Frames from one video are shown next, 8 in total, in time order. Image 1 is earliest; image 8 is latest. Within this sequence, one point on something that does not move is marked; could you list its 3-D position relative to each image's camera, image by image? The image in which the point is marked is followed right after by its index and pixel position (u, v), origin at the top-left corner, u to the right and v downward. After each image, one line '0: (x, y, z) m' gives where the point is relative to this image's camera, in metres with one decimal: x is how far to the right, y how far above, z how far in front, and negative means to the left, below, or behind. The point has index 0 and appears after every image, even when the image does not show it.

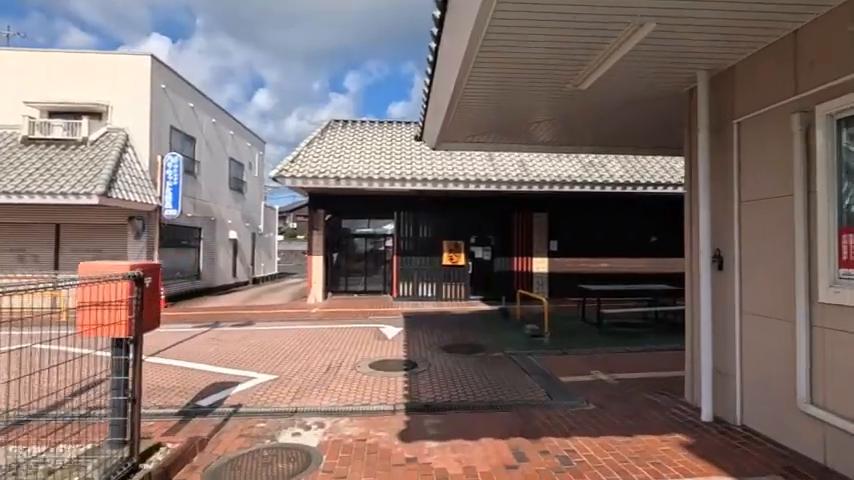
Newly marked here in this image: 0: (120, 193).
0: (-10.0, +1.5, +14.1) m
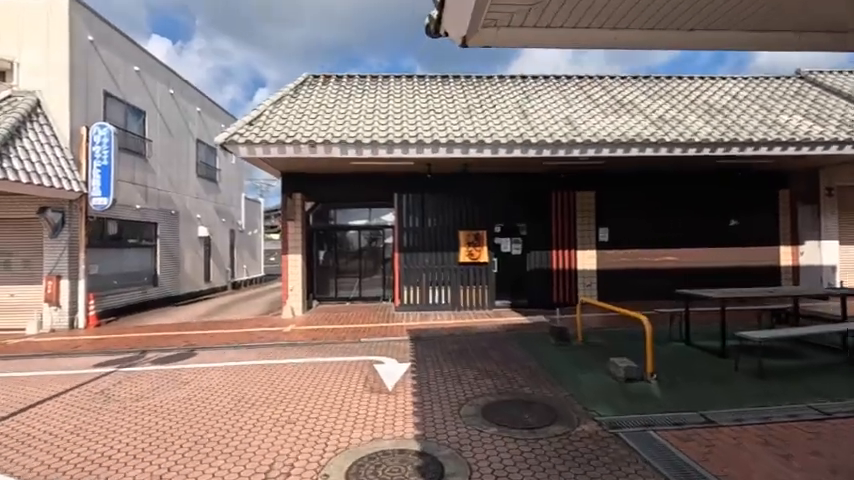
0: (-9.7, +1.6, +10.1) m
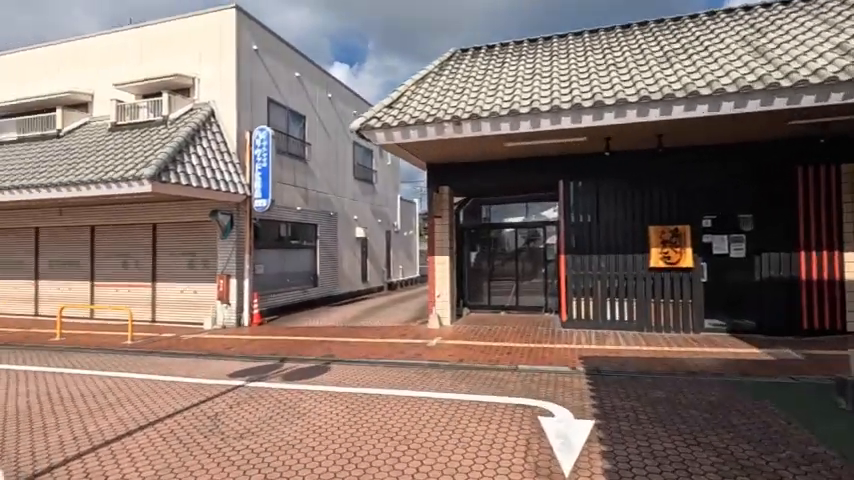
0: (-6.1, +1.5, +10.8) m
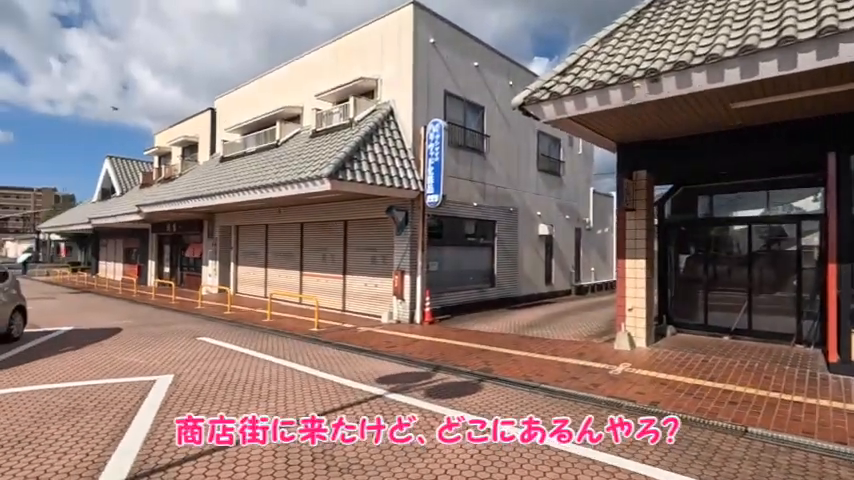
0: (-1.9, +1.6, +11.2) m
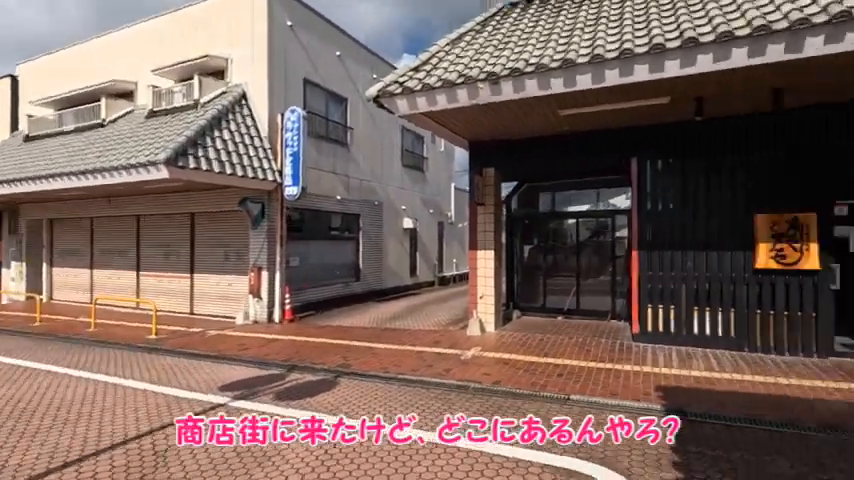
0: (-5.2, +1.8, +10.0) m
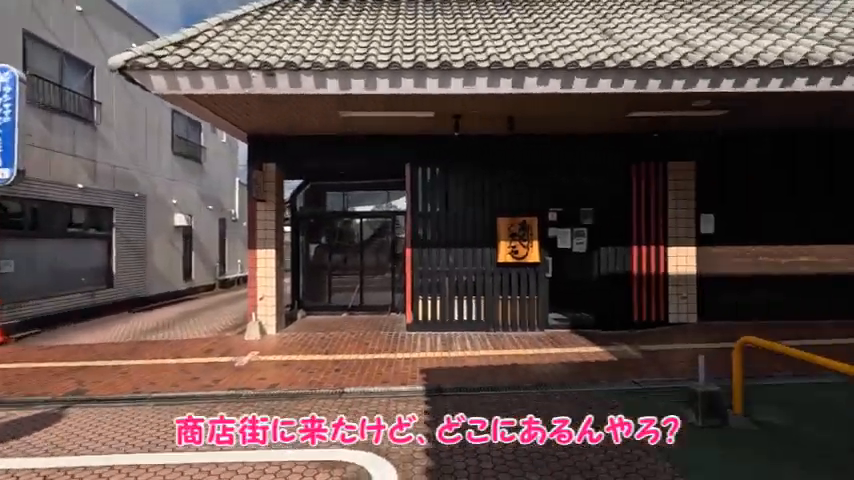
0: (-9.3, +1.8, +6.7) m
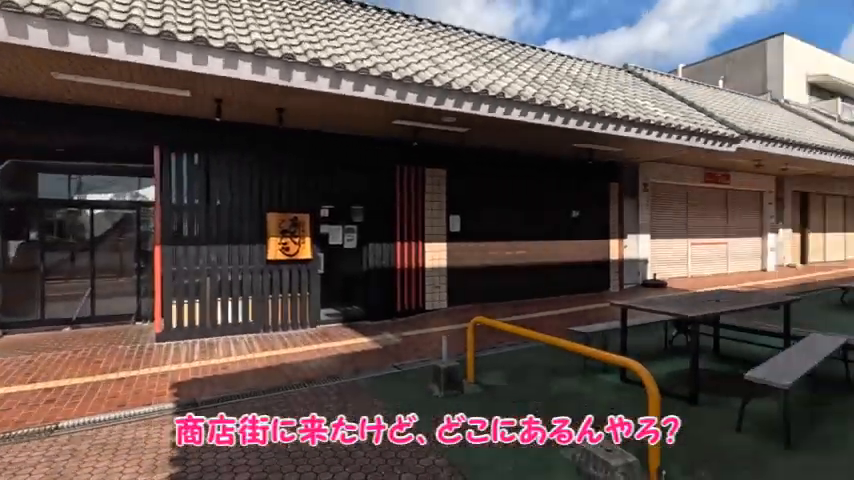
0: (-11.5, +1.9, +1.5) m
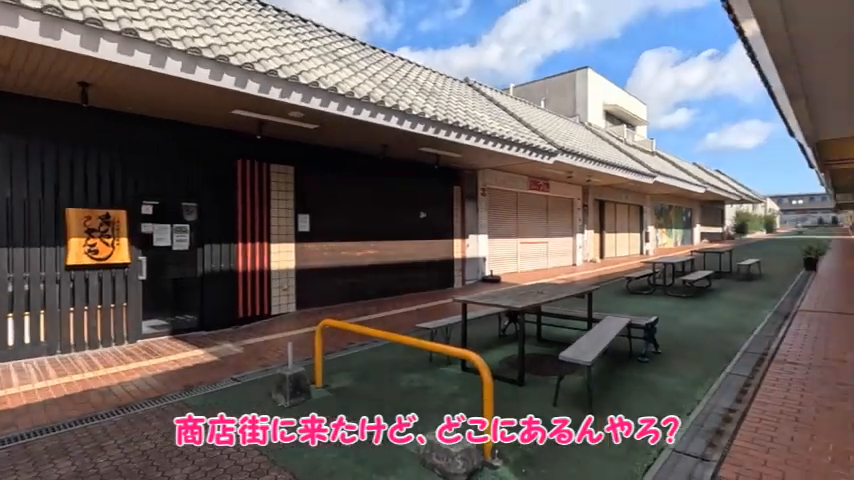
0: (-11.4, +1.8, -2.3) m
